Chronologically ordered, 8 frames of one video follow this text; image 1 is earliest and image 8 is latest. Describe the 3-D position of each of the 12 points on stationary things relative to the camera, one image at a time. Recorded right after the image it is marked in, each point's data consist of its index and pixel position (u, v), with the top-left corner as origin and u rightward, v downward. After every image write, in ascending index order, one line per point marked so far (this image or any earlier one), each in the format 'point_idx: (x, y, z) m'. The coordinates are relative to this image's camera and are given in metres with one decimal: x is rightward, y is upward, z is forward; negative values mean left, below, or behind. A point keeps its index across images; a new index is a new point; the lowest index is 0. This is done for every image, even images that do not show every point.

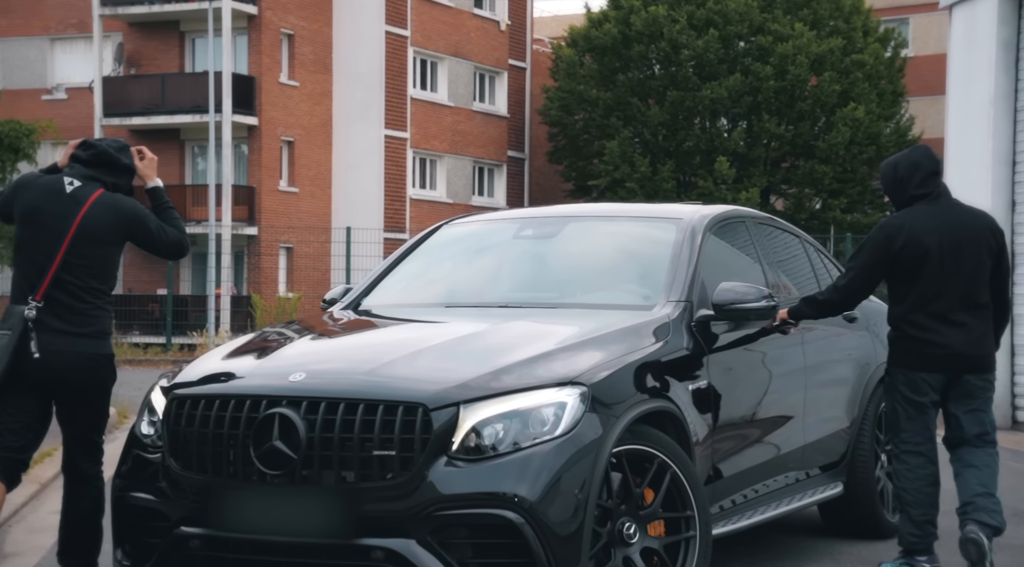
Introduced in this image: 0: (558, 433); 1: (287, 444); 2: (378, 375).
0: (+0.1, -0.4, +3.6) m
1: (-0.7, -0.5, +3.8) m
2: (-0.4, -0.3, +3.8) m
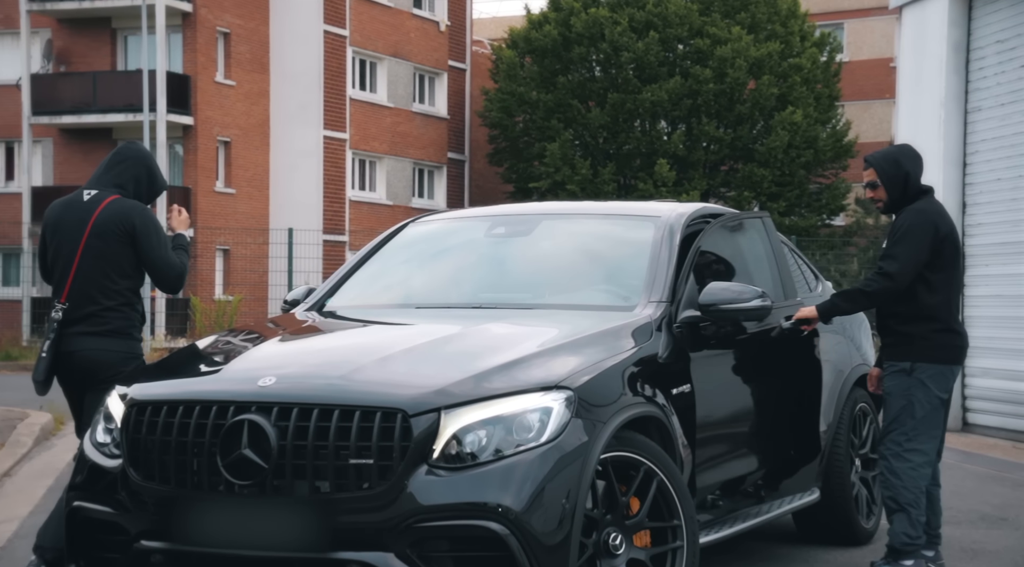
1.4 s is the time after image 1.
0: (+0.1, -0.4, +3.5) m
1: (-0.7, -0.5, +3.6) m
2: (-0.4, -0.3, +3.7) m
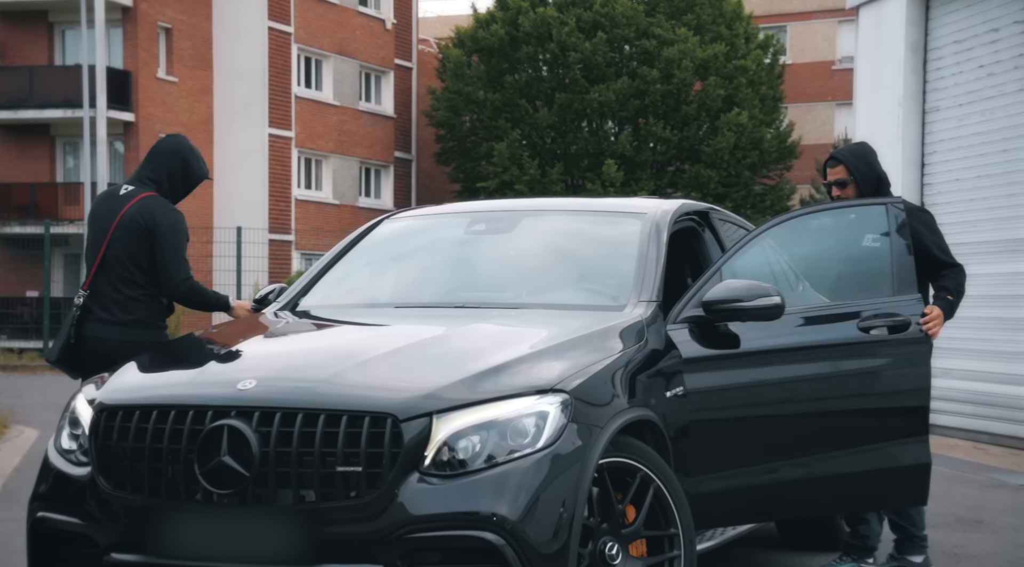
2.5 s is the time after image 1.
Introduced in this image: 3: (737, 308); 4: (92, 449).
0: (+0.1, -0.4, +3.3) m
1: (-0.7, -0.5, +3.4) m
2: (-0.5, -0.3, +3.5) m
3: (+0.7, -0.1, +4.0) m
4: (-1.2, -0.5, +3.6) m
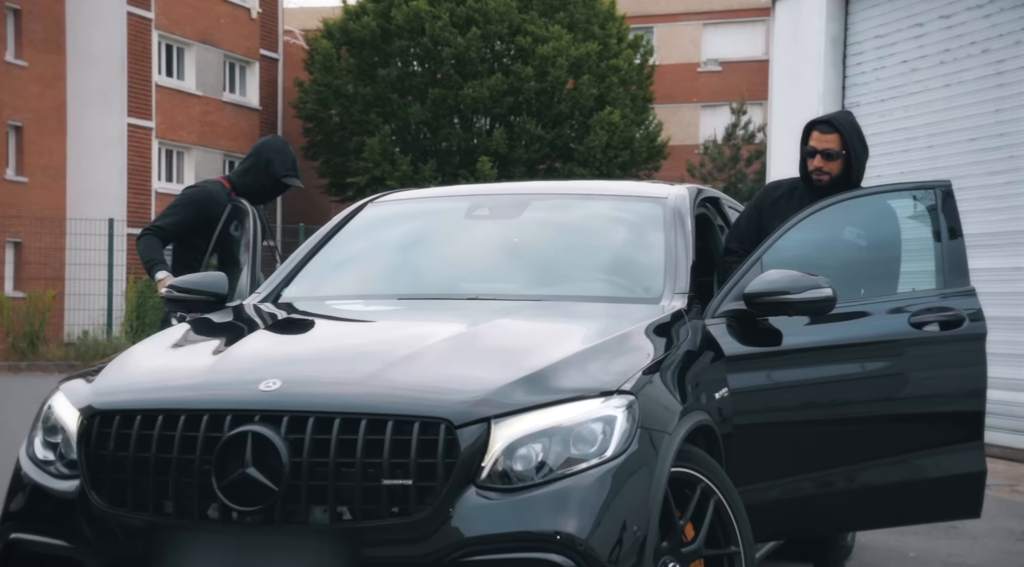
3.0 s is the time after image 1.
0: (+0.2, -0.4, +3.0) m
1: (-0.6, -0.4, +2.9) m
2: (-0.3, -0.2, +3.1) m
3: (+0.8, 0.0, +3.8) m
4: (-1.0, -0.4, +3.1) m
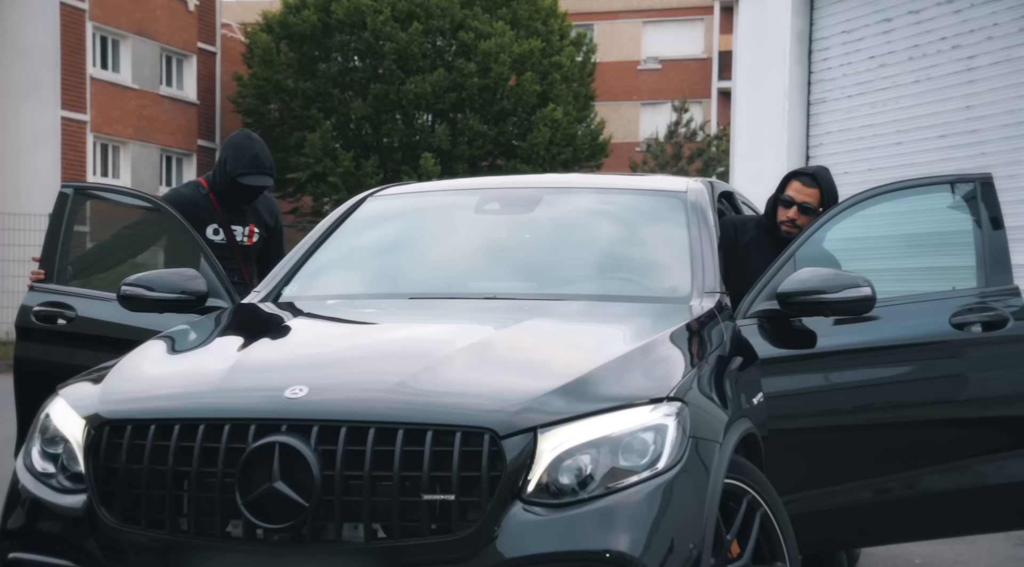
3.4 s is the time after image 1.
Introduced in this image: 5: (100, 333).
0: (+0.3, -0.4, +2.8) m
1: (-0.5, -0.4, +2.7) m
2: (-0.2, -0.2, +2.9) m
3: (+0.8, 0.0, +3.6) m
4: (-0.9, -0.4, +2.9) m
5: (-1.4, -0.2, +4.8) m
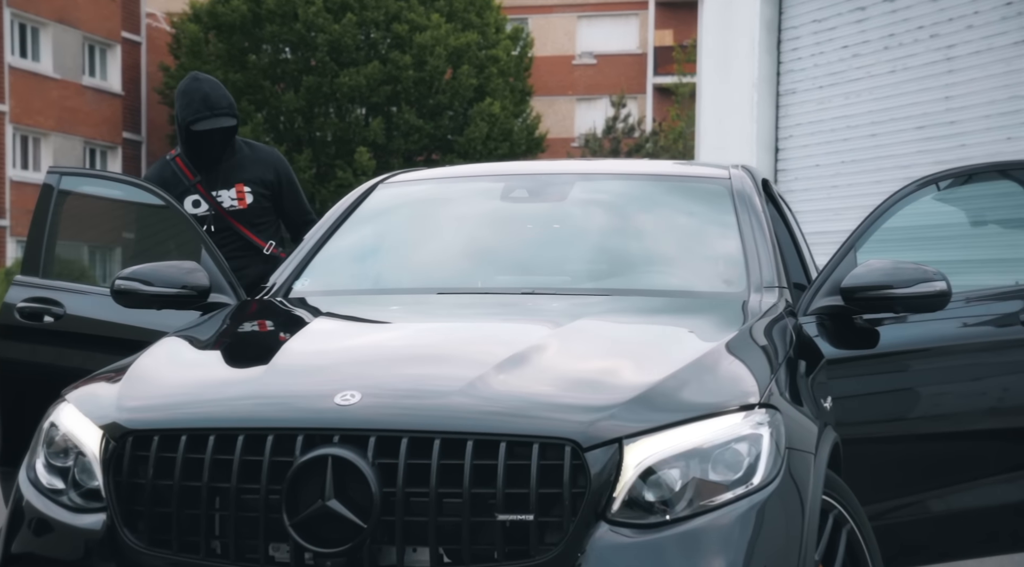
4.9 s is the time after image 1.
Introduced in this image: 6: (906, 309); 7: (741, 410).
0: (+0.5, -0.4, +2.5) m
1: (-0.3, -0.4, +2.4) m
2: (-0.1, -0.2, +2.6) m
3: (+0.9, 0.0, +3.4) m
4: (-0.8, -0.4, +2.5) m
5: (-1.4, -0.2, +4.4) m
6: (+1.0, -0.1, +3.4) m
7: (+0.5, -0.3, +2.6) m
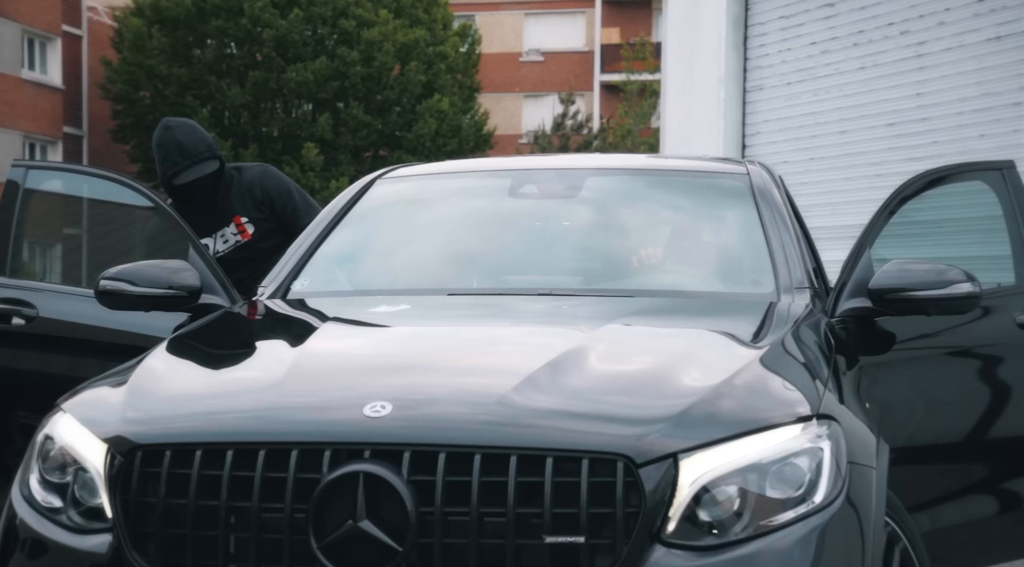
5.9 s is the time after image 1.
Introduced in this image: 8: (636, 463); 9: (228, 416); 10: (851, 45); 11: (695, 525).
0: (+0.5, -0.4, +2.4) m
1: (-0.2, -0.4, +2.2) m
2: (0.0, -0.2, +2.4) m
3: (+1.0, 0.0, +3.2) m
4: (-0.7, -0.4, +2.3) m
5: (-1.4, -0.2, +4.1) m
6: (+1.1, -0.1, +3.3) m
7: (+0.5, -0.3, +2.4) m
8: (+0.2, -0.3, +2.3) m
9: (-0.5, -0.2, +2.4) m
10: (+3.2, +2.3, +12.4) m
11: (+0.3, -0.4, +2.3) m
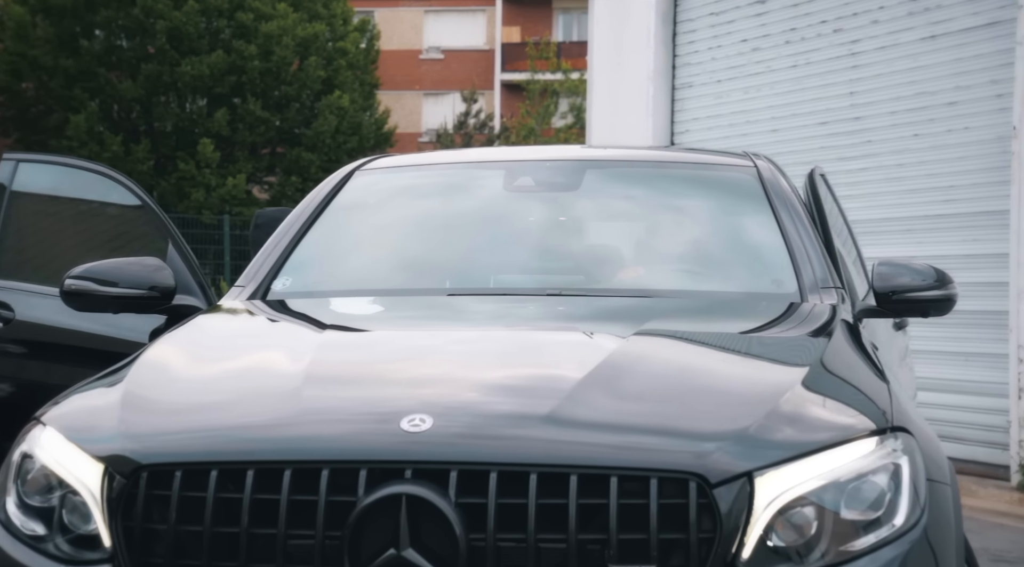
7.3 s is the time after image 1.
0: (+0.6, -0.4, +2.2) m
1: (-0.1, -0.4, +2.0) m
2: (+0.1, -0.2, +2.2) m
3: (+1.0, 0.0, +3.1) m
4: (-0.6, -0.4, +2.0) m
5: (-1.5, -0.2, +3.8) m
6: (+1.1, -0.1, +3.2) m
7: (+0.6, -0.3, +2.3) m
8: (+0.3, -0.3, +2.1) m
9: (-0.4, -0.2, +2.1) m
10: (+2.4, +2.3, +12.4) m
11: (+0.4, -0.4, +2.1) m
